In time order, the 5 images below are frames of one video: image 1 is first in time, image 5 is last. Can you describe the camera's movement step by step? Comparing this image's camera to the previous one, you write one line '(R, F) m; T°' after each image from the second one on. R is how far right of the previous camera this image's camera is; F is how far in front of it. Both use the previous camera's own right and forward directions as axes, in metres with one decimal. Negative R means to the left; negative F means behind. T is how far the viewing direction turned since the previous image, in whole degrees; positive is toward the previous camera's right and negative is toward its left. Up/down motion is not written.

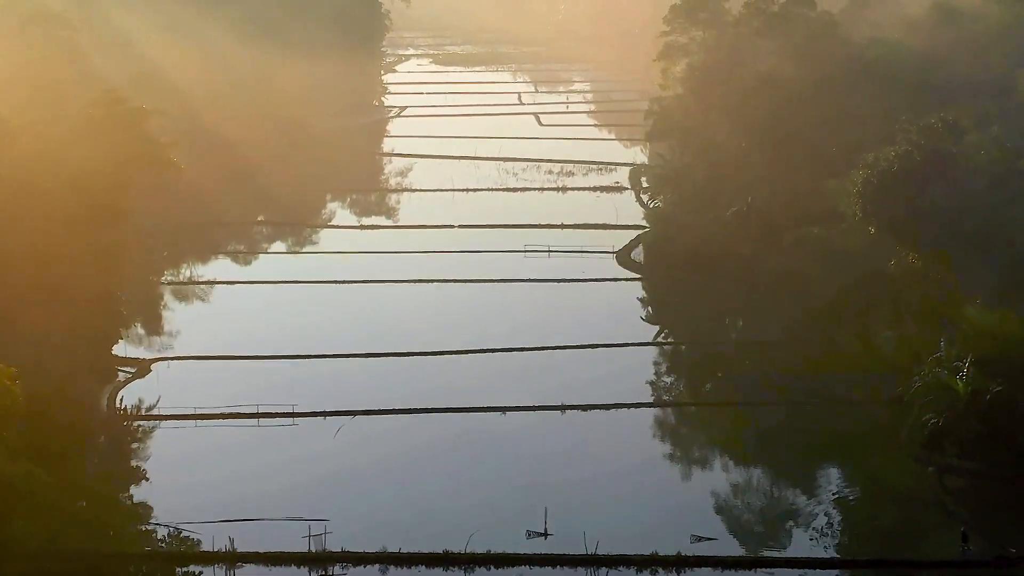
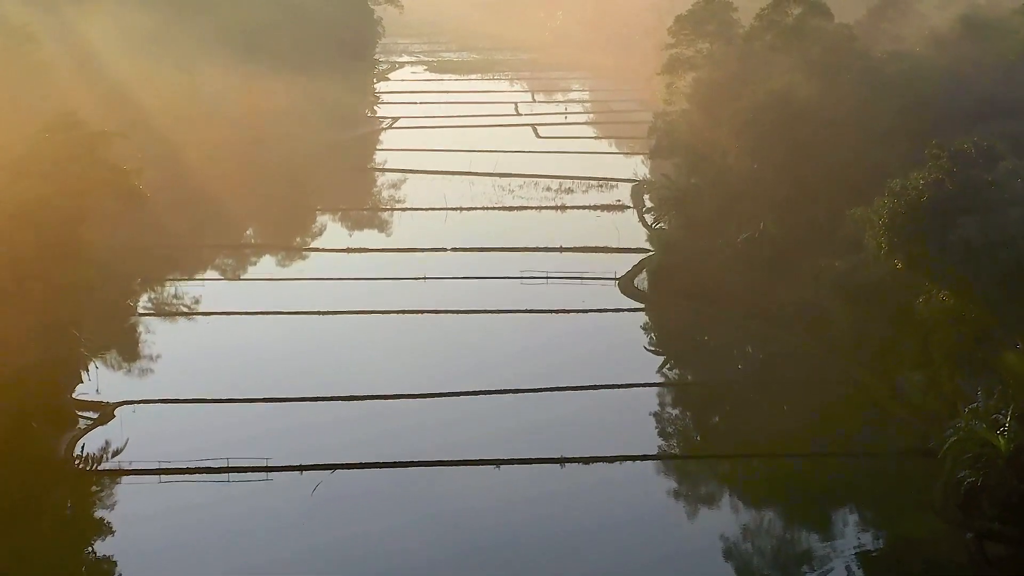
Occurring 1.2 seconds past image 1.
(0.0, +1.1) m; 0°
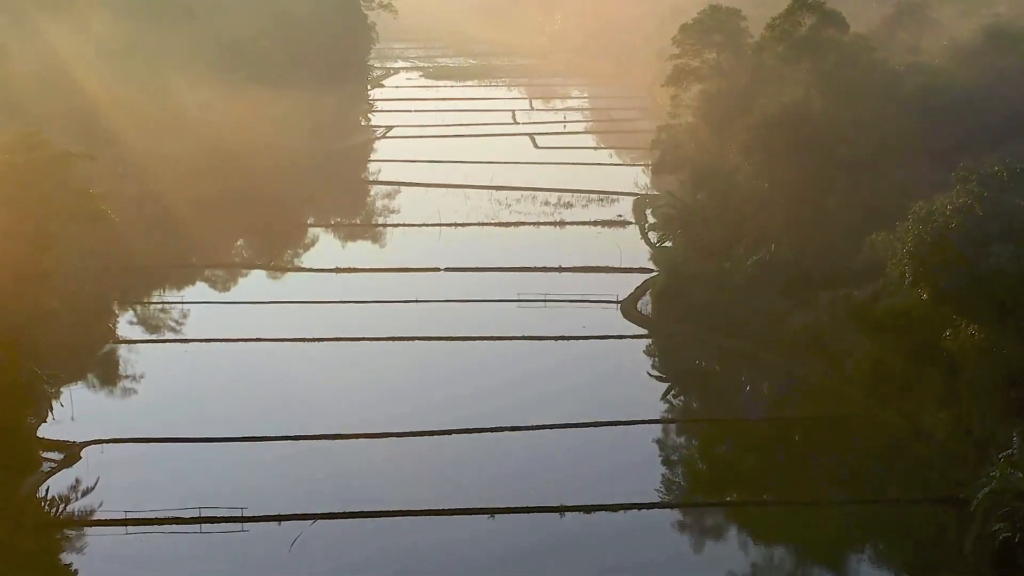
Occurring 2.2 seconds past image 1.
(0.0, +0.9) m; 0°
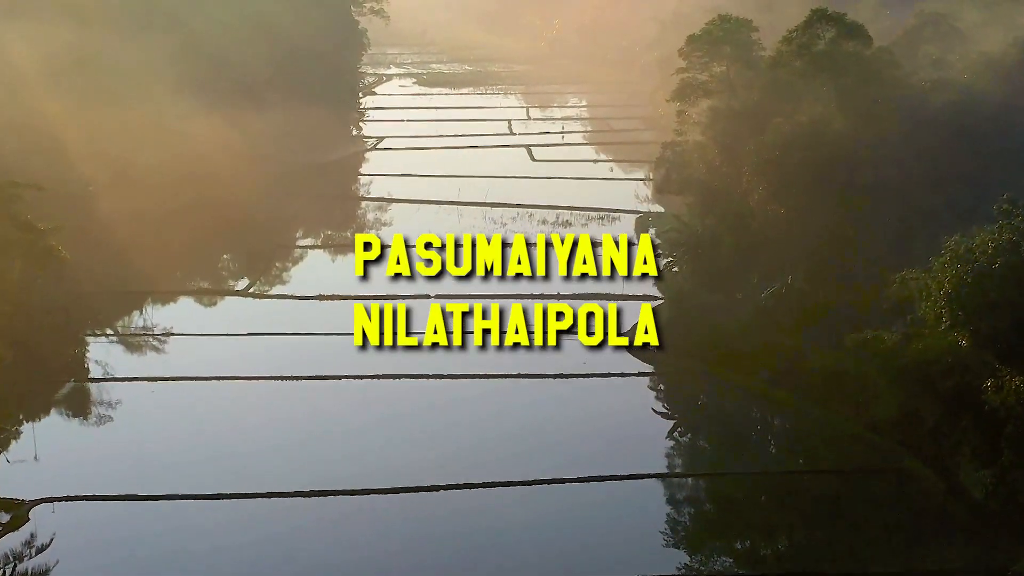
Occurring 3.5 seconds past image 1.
(0.0, +1.2) m; 0°
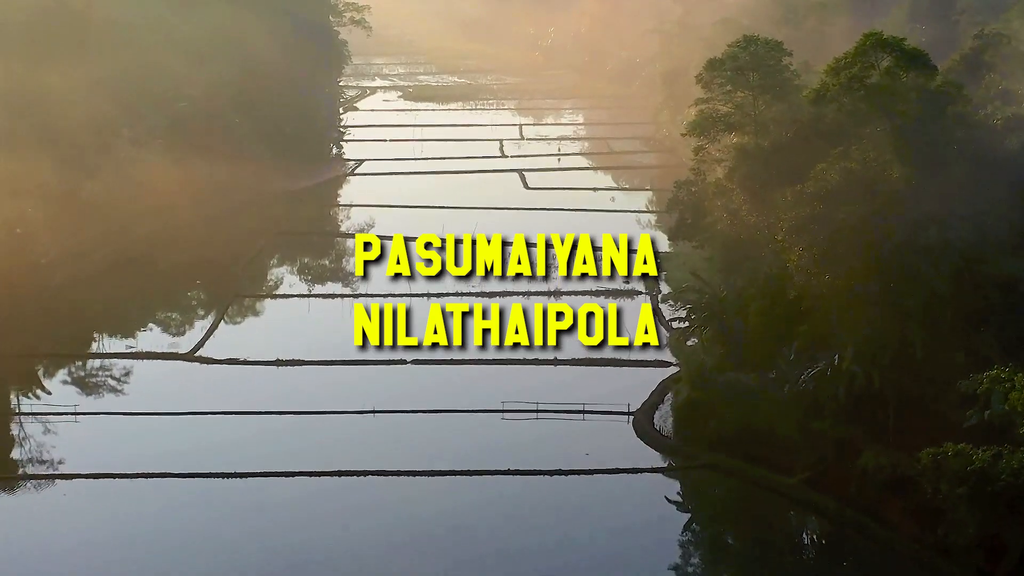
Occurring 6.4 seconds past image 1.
(+0.1, +2.4) m; 0°
